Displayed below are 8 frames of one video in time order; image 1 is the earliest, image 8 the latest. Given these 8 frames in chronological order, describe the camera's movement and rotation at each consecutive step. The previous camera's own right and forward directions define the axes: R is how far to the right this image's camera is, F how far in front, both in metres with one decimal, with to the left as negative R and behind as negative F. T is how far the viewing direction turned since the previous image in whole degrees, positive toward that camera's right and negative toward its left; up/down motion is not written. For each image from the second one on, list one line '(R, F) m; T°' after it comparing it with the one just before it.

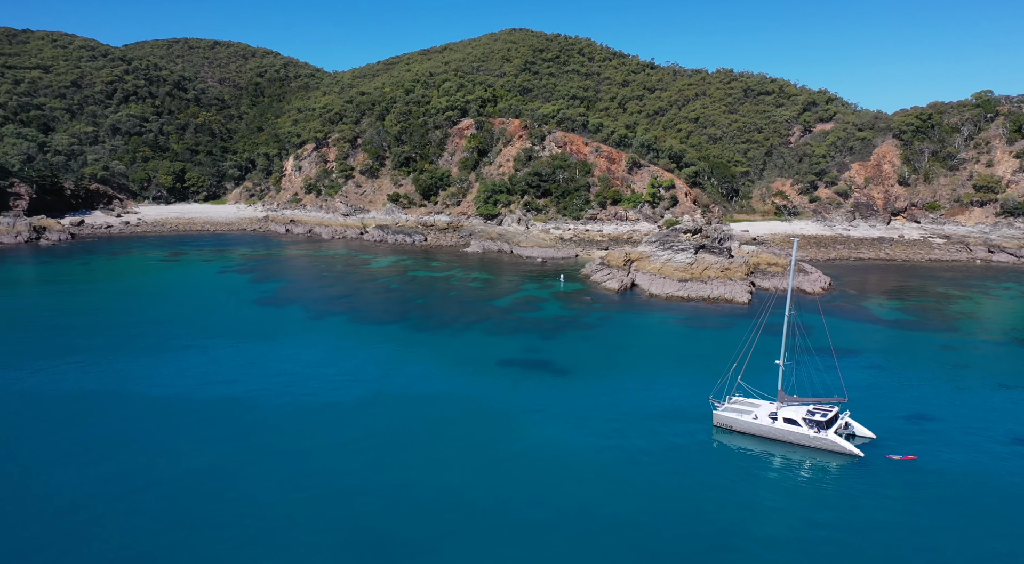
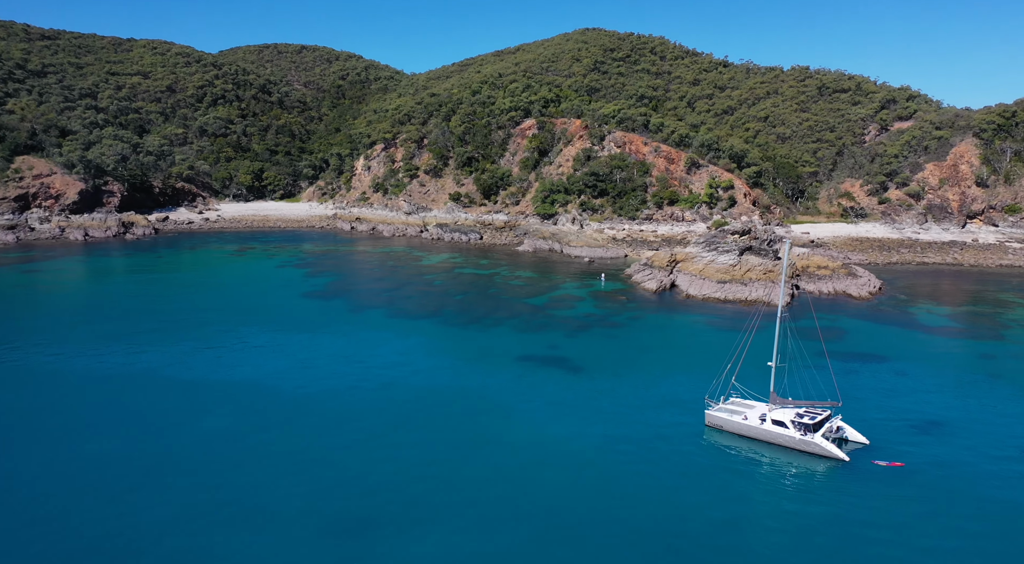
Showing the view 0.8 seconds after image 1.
(+2.1, -0.2) m; -6°
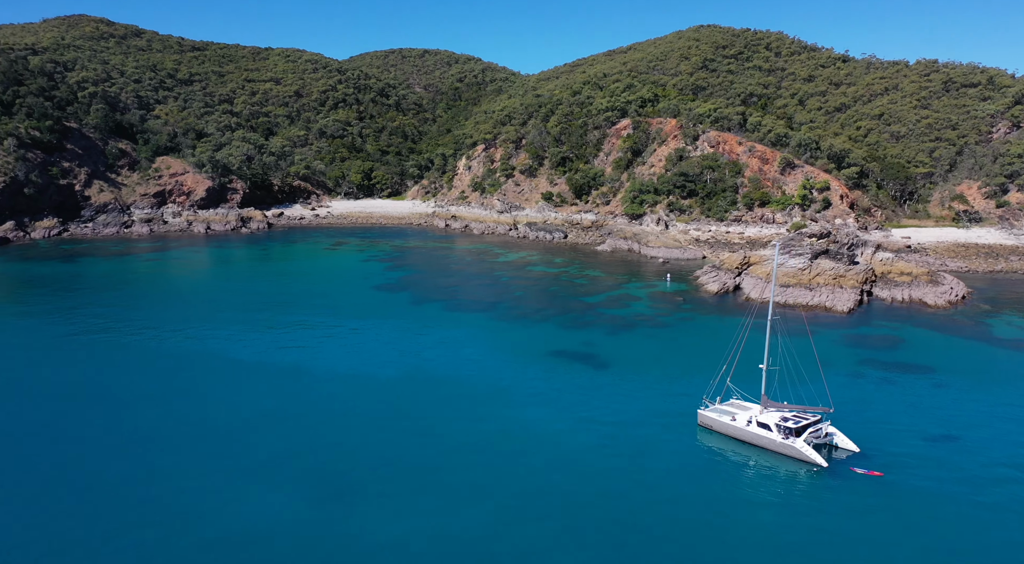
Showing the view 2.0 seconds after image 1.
(+3.1, -0.5) m; -9°
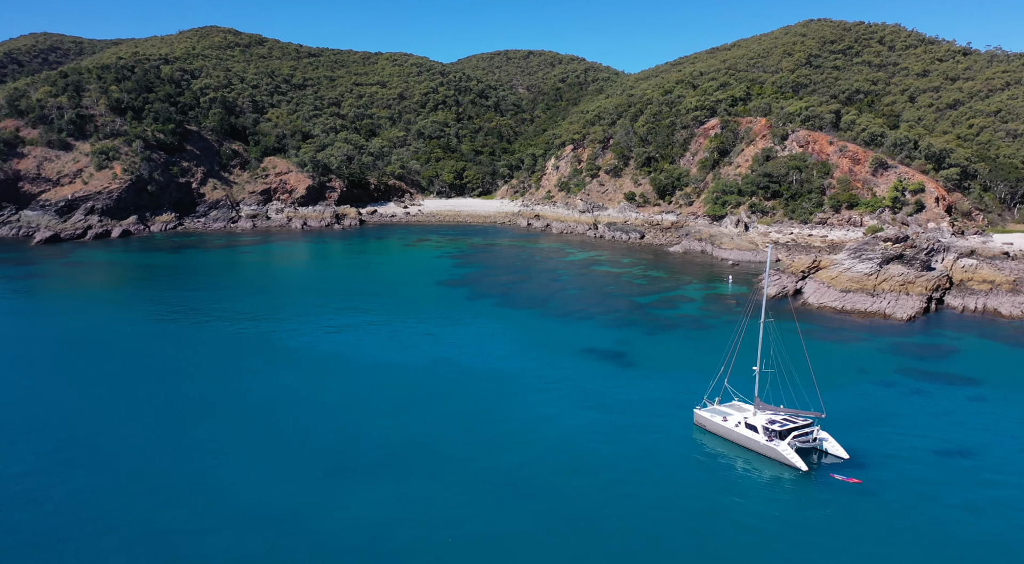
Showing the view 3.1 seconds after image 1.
(+2.6, -0.6) m; -8°
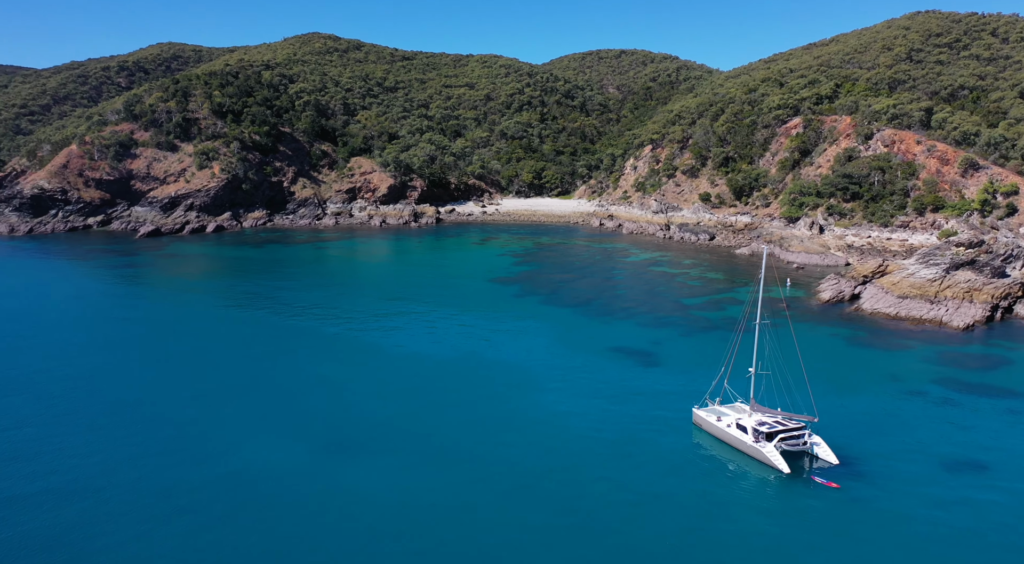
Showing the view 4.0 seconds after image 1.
(+2.3, -0.6) m; -7°
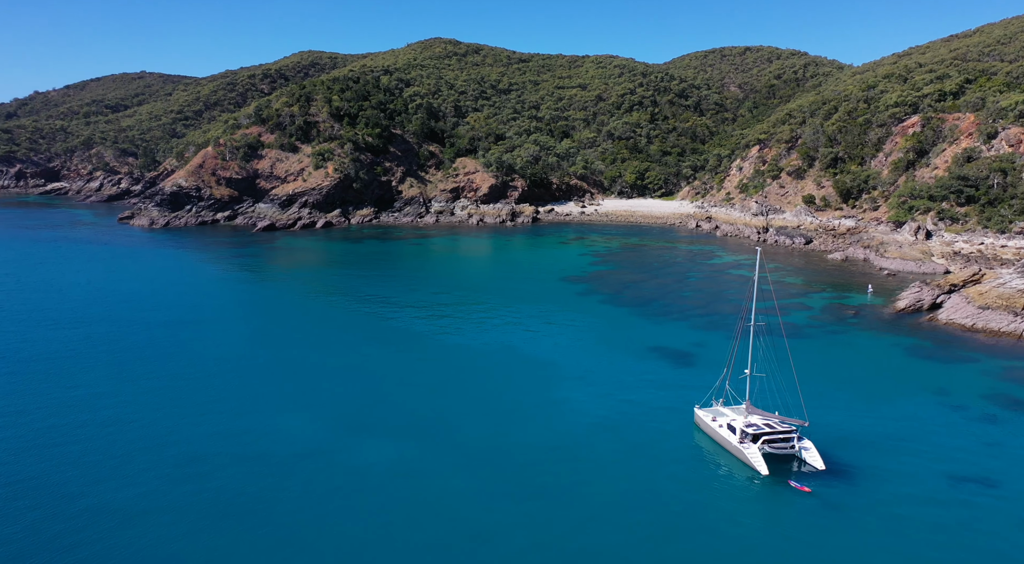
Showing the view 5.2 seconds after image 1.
(+2.9, -0.8) m; -9°
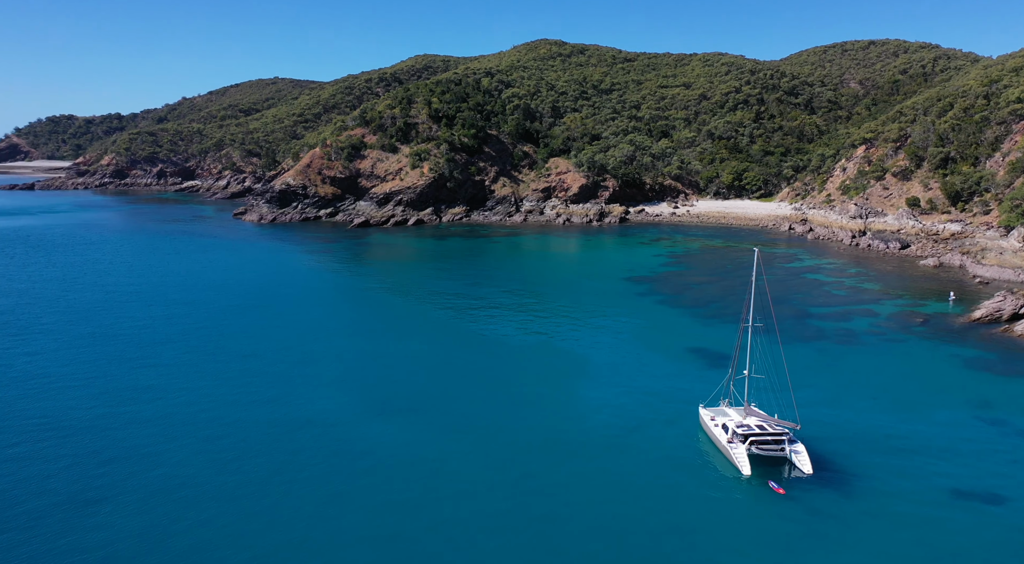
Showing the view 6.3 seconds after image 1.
(+2.5, -0.9) m; -8°
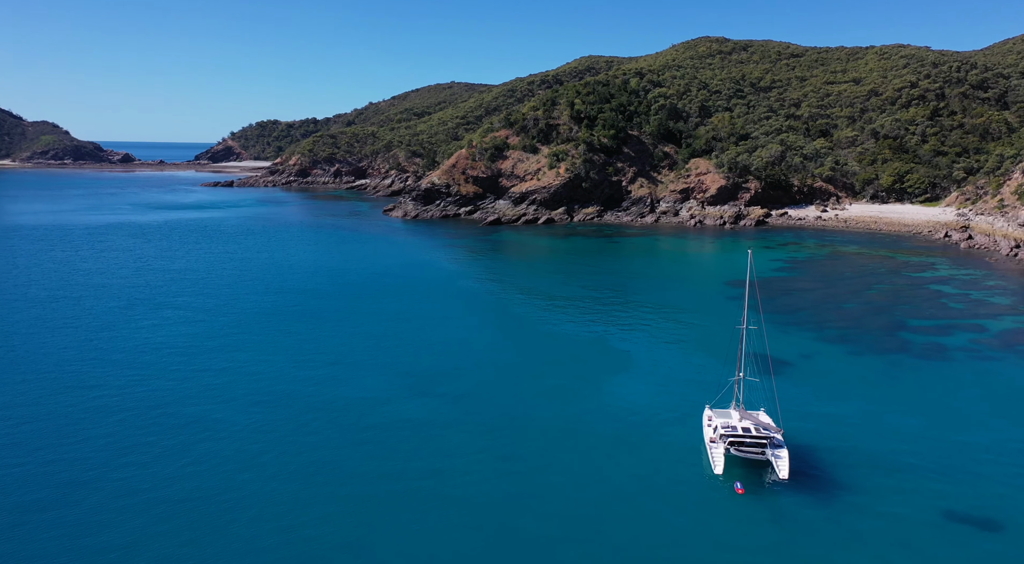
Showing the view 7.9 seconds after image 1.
(+3.7, -1.6) m; -12°
